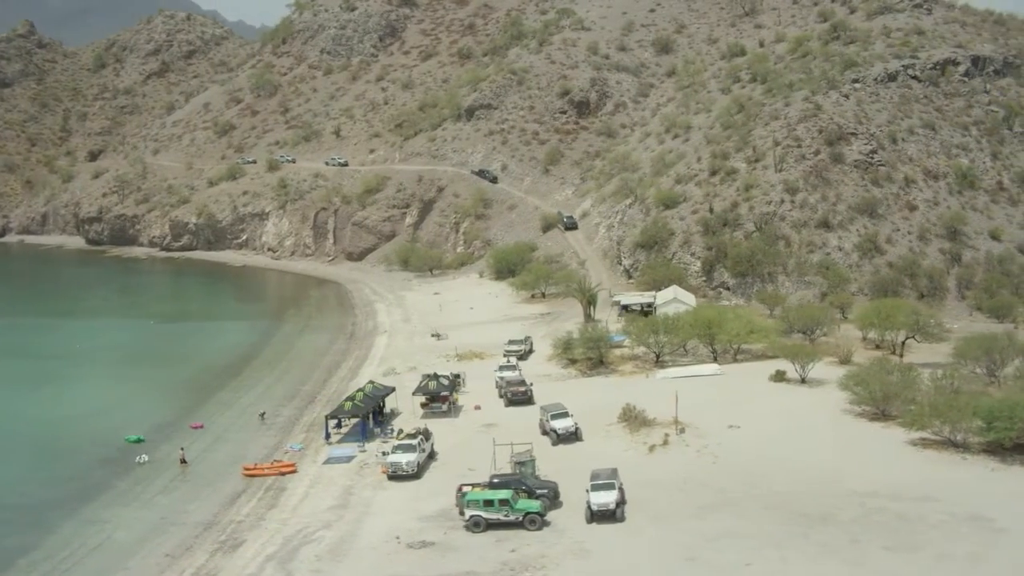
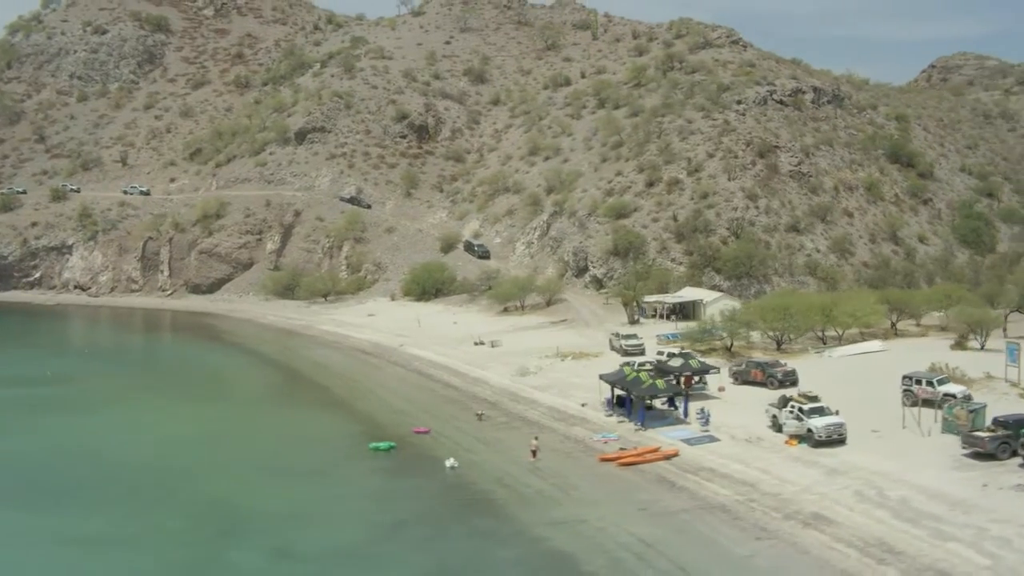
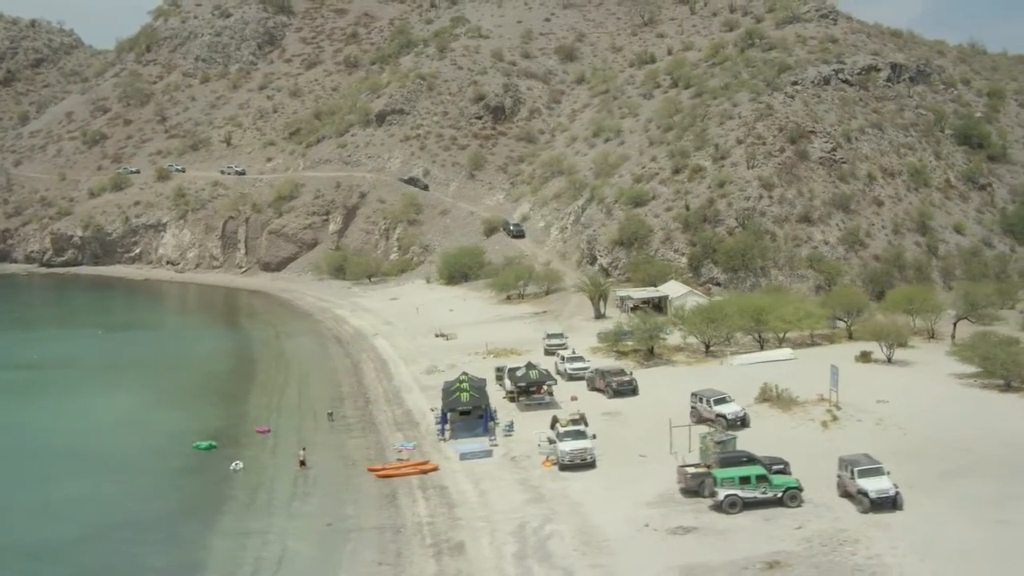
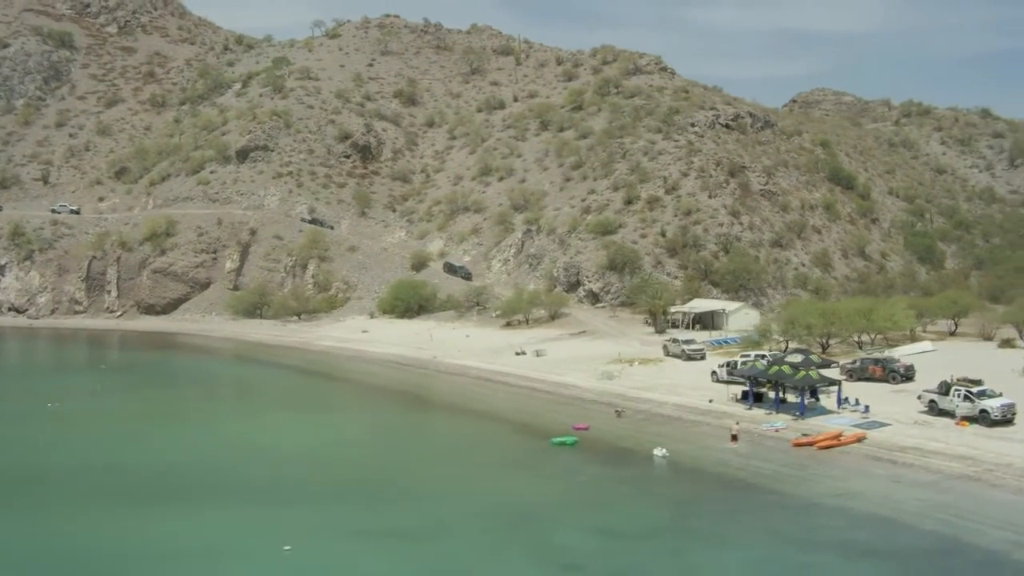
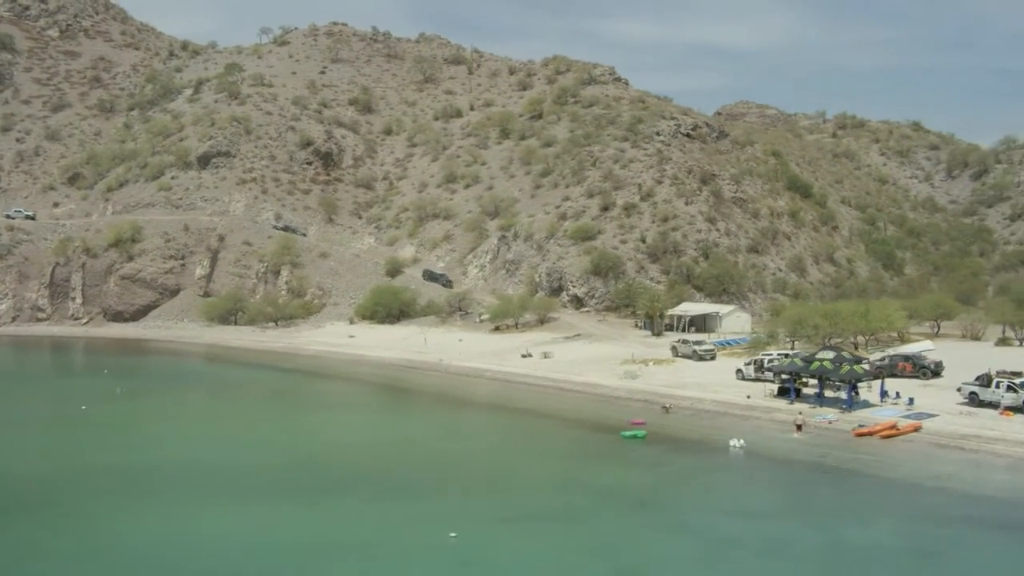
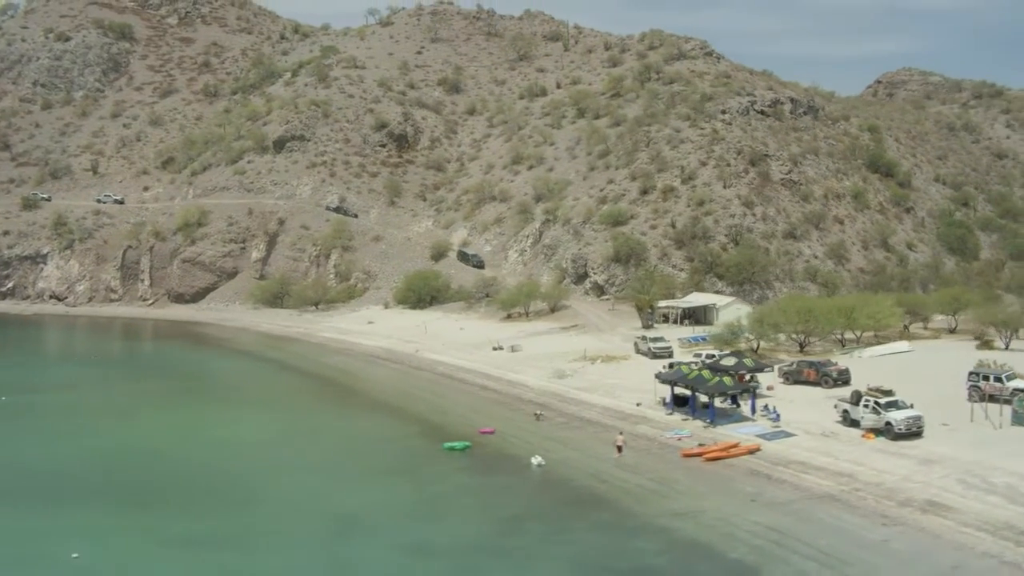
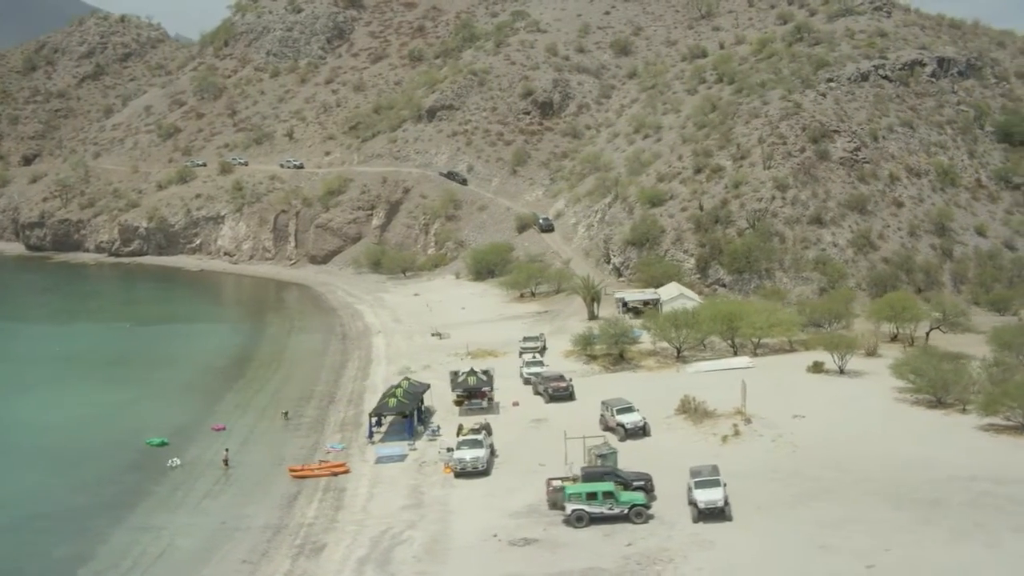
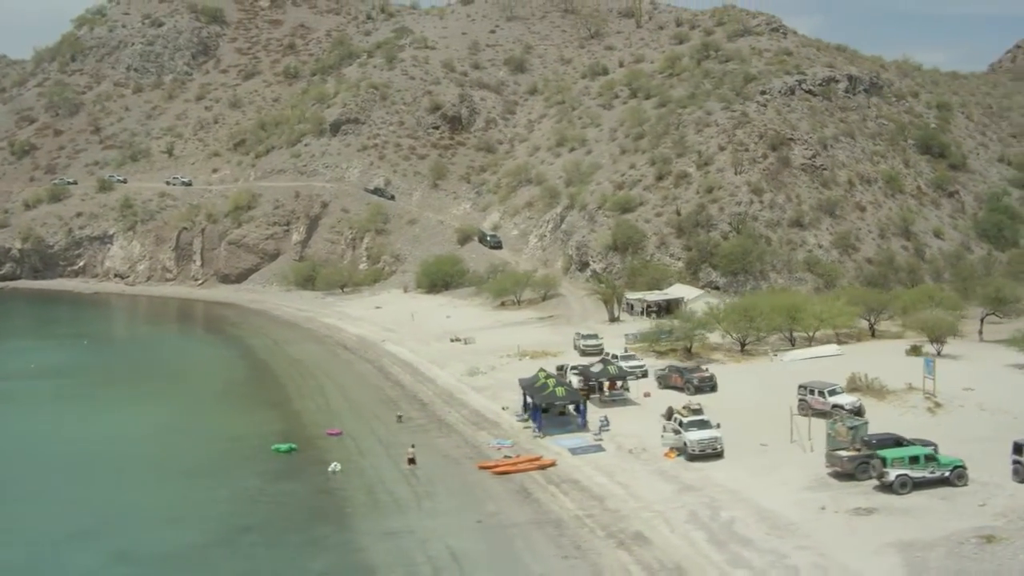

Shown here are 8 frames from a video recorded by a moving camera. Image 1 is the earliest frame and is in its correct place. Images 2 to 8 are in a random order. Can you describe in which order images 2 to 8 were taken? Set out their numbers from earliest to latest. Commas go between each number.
7, 3, 8, 2, 6, 4, 5
